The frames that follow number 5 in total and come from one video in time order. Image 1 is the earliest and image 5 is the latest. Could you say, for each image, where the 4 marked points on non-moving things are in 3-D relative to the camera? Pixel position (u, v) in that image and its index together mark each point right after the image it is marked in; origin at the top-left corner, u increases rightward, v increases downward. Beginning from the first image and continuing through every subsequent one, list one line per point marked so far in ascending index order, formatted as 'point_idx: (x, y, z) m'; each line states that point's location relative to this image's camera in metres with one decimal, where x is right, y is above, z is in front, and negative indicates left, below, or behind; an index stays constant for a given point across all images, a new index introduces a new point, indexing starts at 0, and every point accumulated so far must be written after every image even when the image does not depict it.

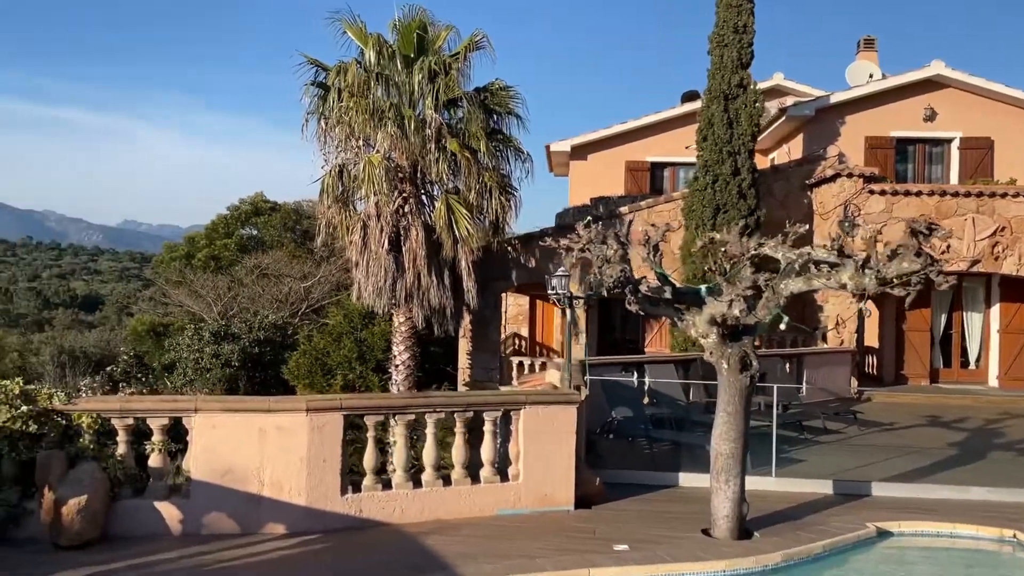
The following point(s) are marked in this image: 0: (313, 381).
0: (-3.1, -1.4, +12.9) m
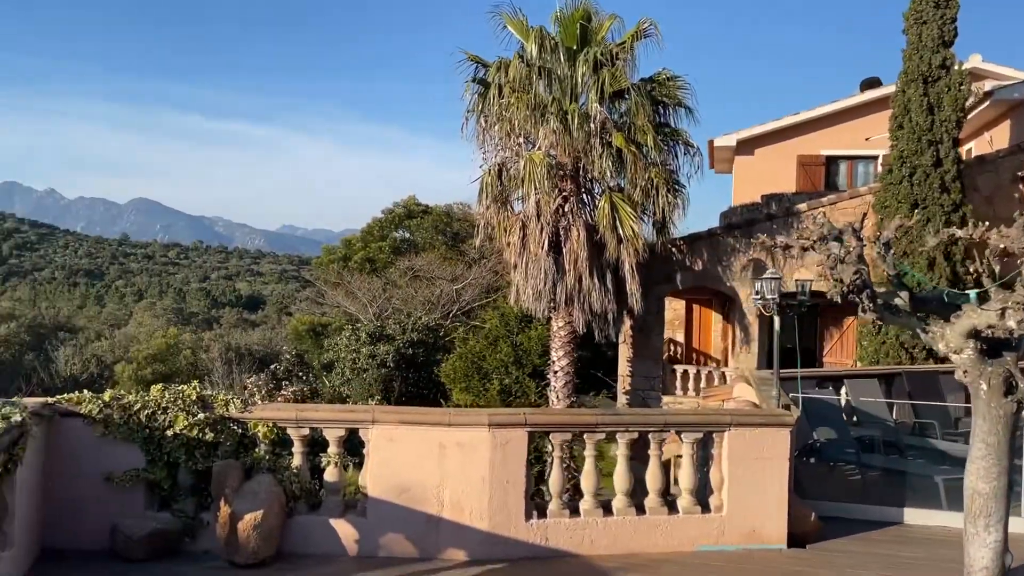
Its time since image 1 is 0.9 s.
0: (-0.7, -1.5, +12.6) m
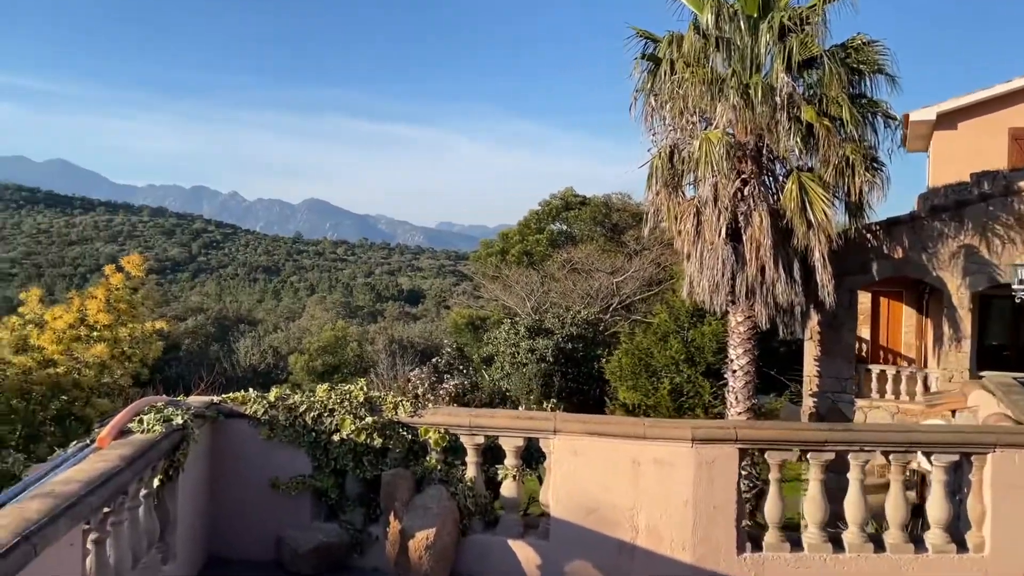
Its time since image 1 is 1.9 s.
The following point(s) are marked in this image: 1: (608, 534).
0: (+1.8, -1.4, +11.8) m
1: (+0.4, -1.1, +3.9) m
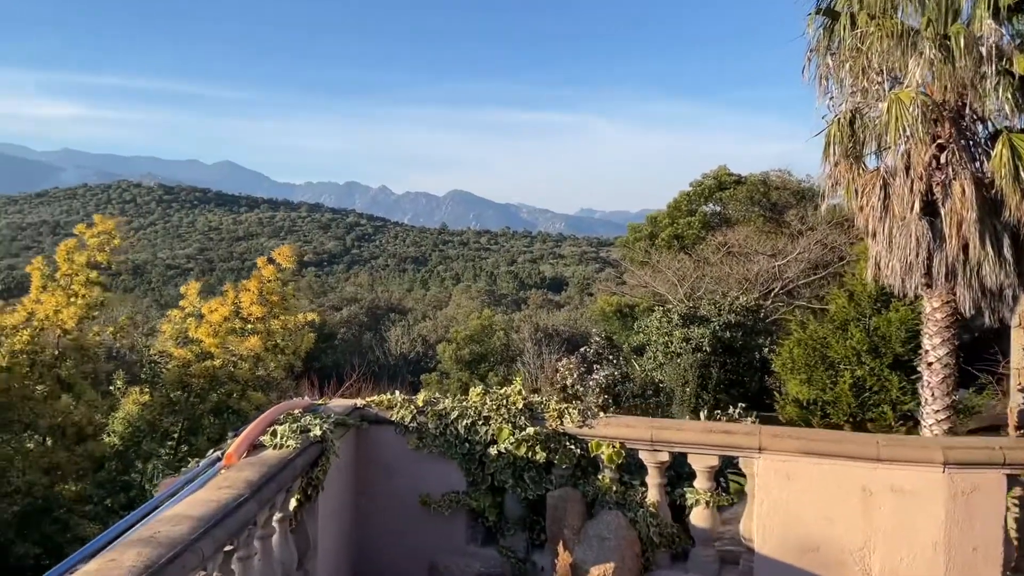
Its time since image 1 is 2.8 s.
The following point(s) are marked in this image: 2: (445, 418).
0: (+3.8, -1.1, +10.7) m
1: (+1.2, -1.1, +3.1) m
2: (-0.3, -0.5, +3.5) m
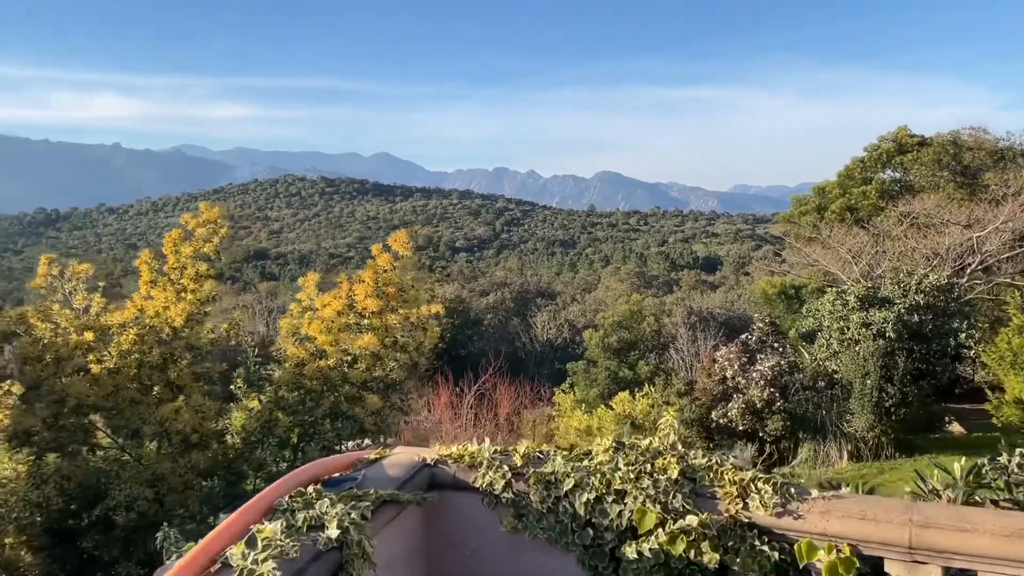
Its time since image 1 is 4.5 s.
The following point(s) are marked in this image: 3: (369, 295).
0: (+5.4, -0.9, +8.6) m
1: (+1.5, -1.0, +1.6) m
2: (+0.1, -0.5, +2.3) m
3: (-1.4, -0.1, +8.8) m
